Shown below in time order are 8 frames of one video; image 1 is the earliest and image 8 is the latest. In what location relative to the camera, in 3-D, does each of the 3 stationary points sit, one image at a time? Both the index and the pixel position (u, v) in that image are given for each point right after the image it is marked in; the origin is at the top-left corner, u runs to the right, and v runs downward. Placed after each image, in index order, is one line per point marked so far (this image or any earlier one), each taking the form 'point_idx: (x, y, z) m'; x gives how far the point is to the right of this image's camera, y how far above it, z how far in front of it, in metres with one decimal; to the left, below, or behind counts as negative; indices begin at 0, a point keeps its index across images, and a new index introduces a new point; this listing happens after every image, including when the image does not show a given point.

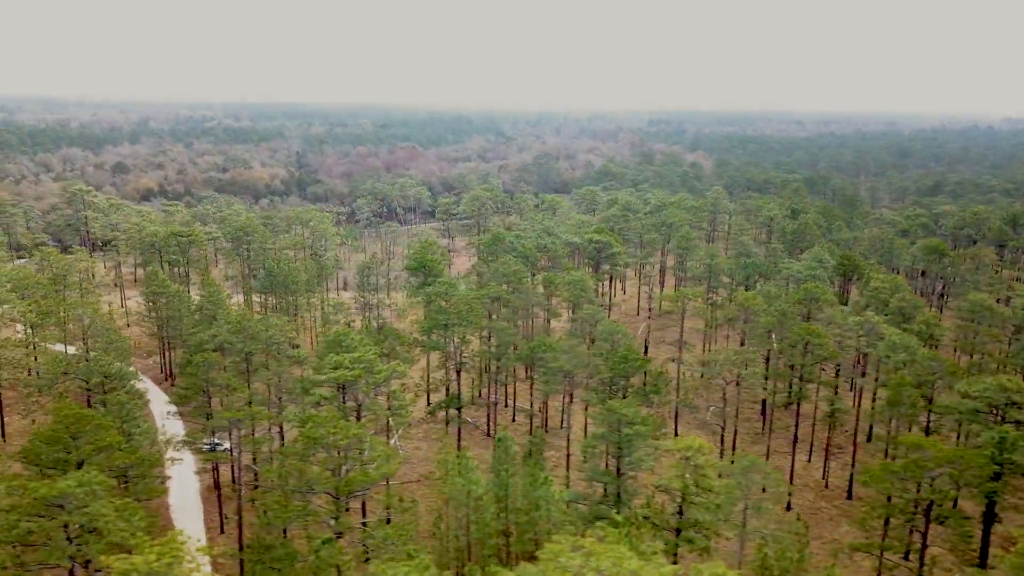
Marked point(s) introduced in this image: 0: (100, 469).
0: (-9.9, -4.4, +20.2) m
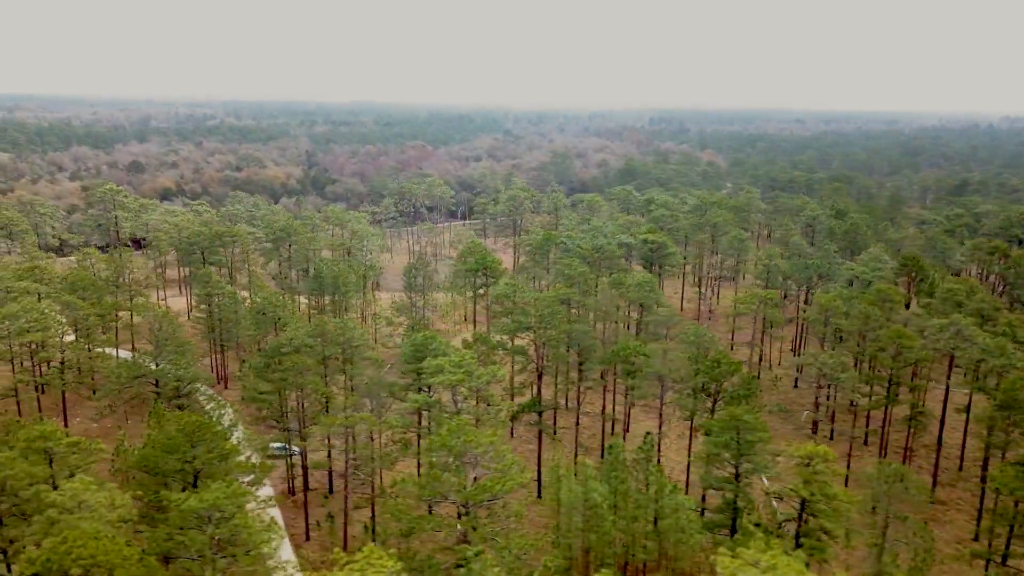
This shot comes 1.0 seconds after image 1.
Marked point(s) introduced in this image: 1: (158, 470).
0: (-6.8, -4.5, +19.8) m
1: (-8.3, -4.6, +20.5) m
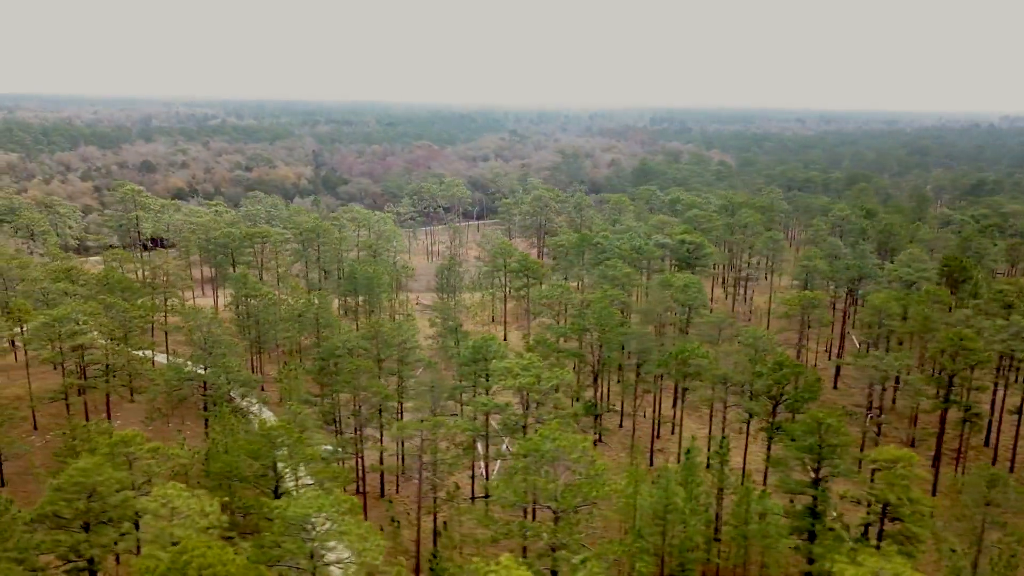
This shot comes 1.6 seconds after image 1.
0: (-4.8, -4.6, +19.6) m
1: (-6.3, -4.7, +20.3) m
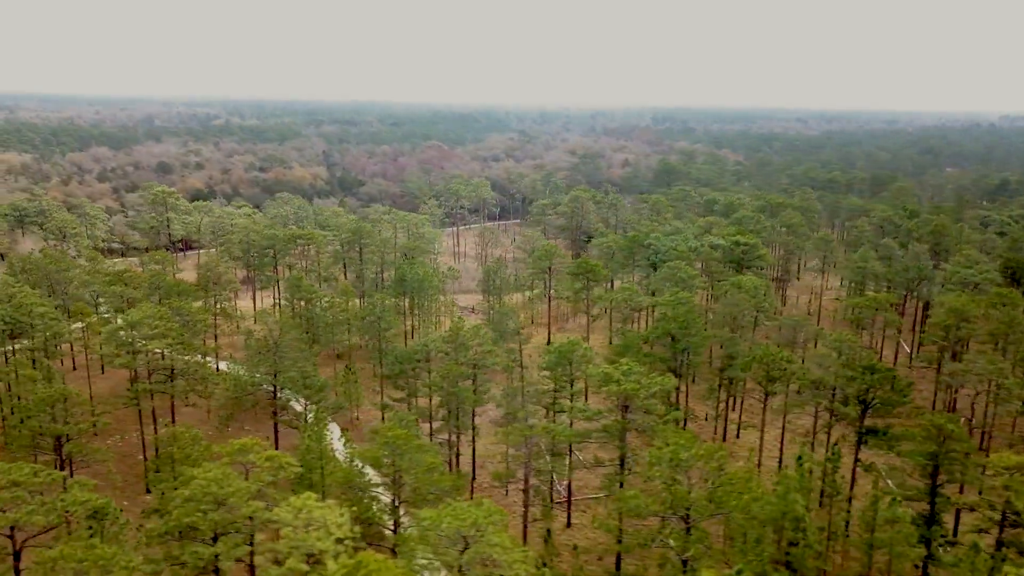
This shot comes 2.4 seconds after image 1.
0: (-1.9, -4.7, +19.2) m
1: (-3.4, -4.8, +19.9) m
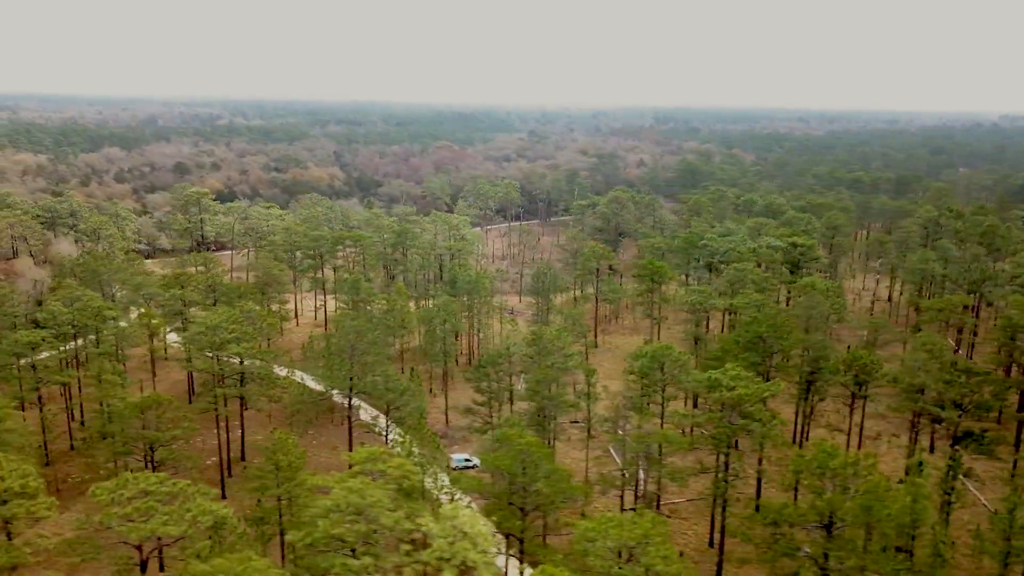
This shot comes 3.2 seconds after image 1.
0: (+1.1, -4.8, +18.9) m
1: (-0.4, -4.9, +19.6) m
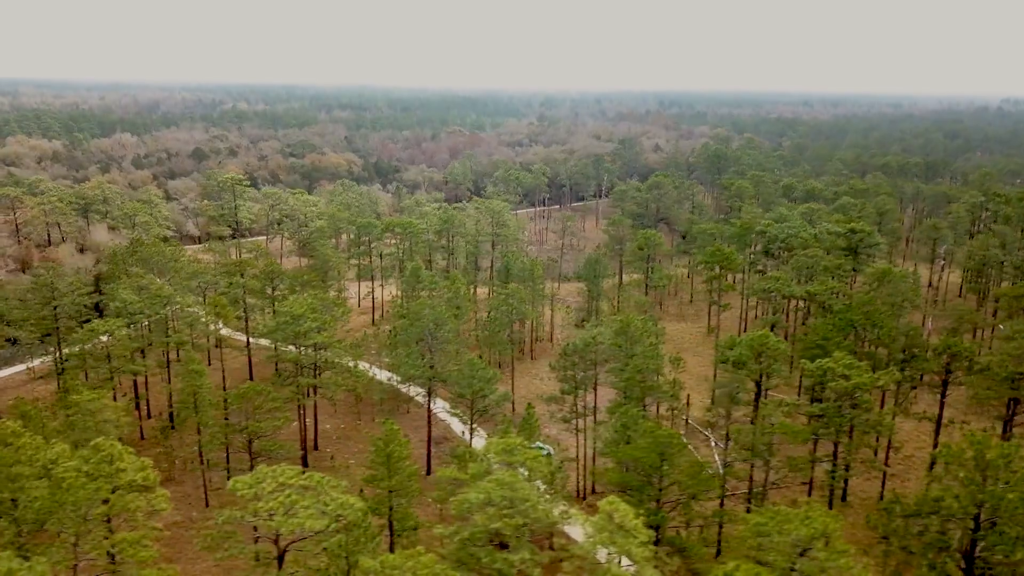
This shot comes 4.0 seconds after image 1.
0: (+4.2, -4.6, +18.6) m
1: (+2.7, -4.6, +19.3) m
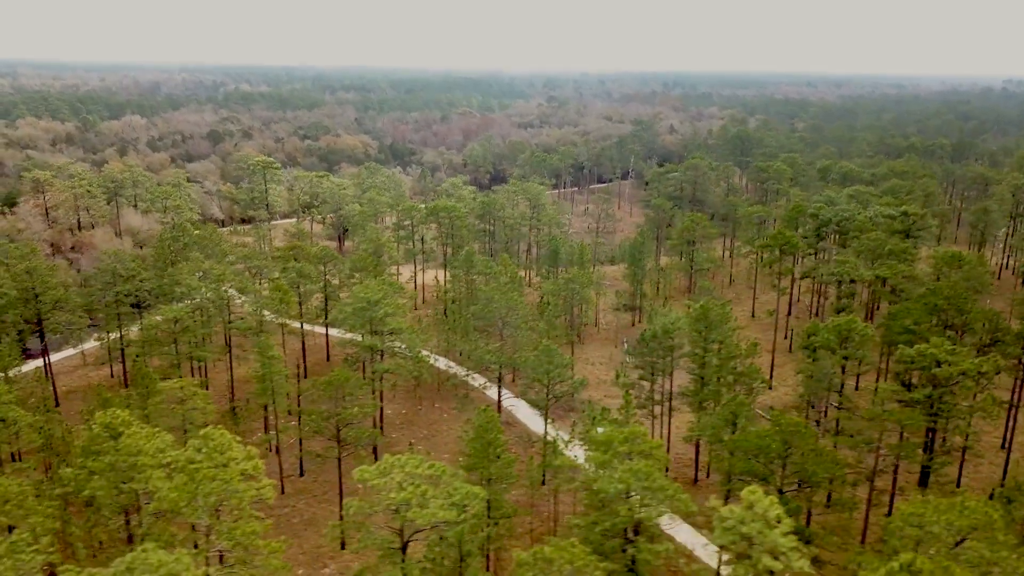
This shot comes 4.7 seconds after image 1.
0: (+6.9, -4.3, +18.4) m
1: (+5.4, -4.3, +19.1) m
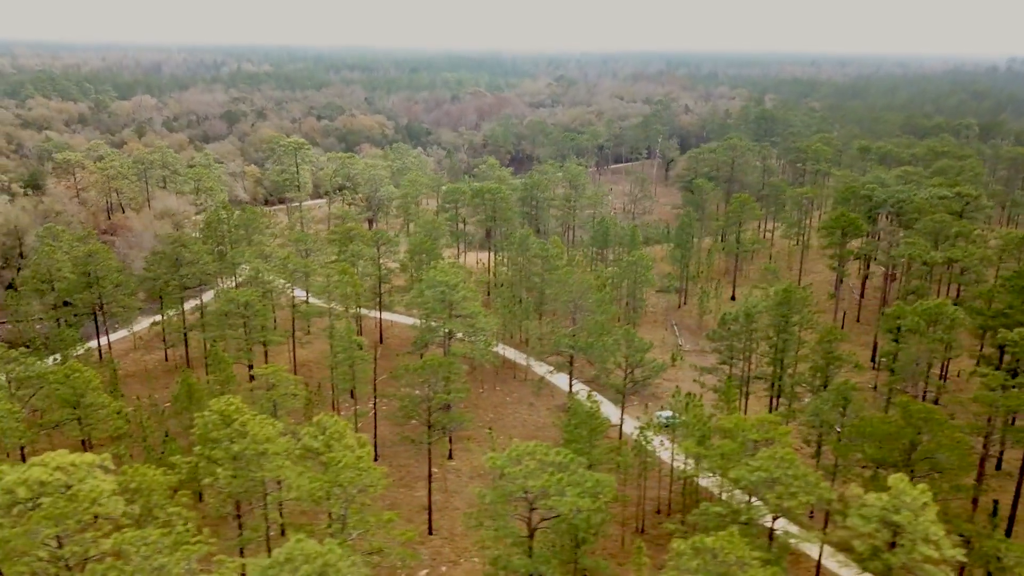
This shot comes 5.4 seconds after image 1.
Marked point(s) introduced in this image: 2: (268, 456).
0: (+9.6, -3.9, +18.1) m
1: (+8.1, -3.9, +18.8) m
2: (-5.1, -3.5, +17.1) m
